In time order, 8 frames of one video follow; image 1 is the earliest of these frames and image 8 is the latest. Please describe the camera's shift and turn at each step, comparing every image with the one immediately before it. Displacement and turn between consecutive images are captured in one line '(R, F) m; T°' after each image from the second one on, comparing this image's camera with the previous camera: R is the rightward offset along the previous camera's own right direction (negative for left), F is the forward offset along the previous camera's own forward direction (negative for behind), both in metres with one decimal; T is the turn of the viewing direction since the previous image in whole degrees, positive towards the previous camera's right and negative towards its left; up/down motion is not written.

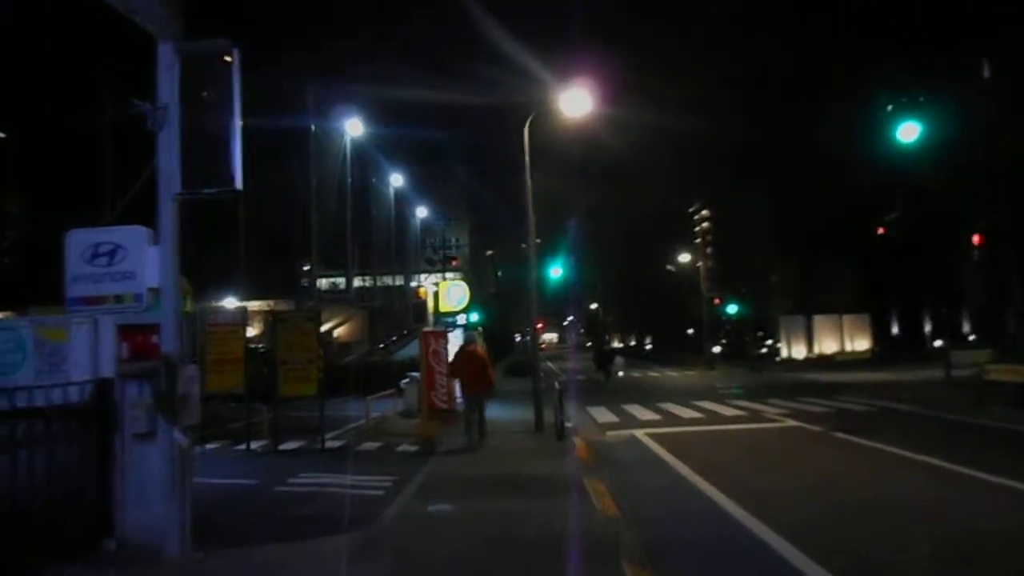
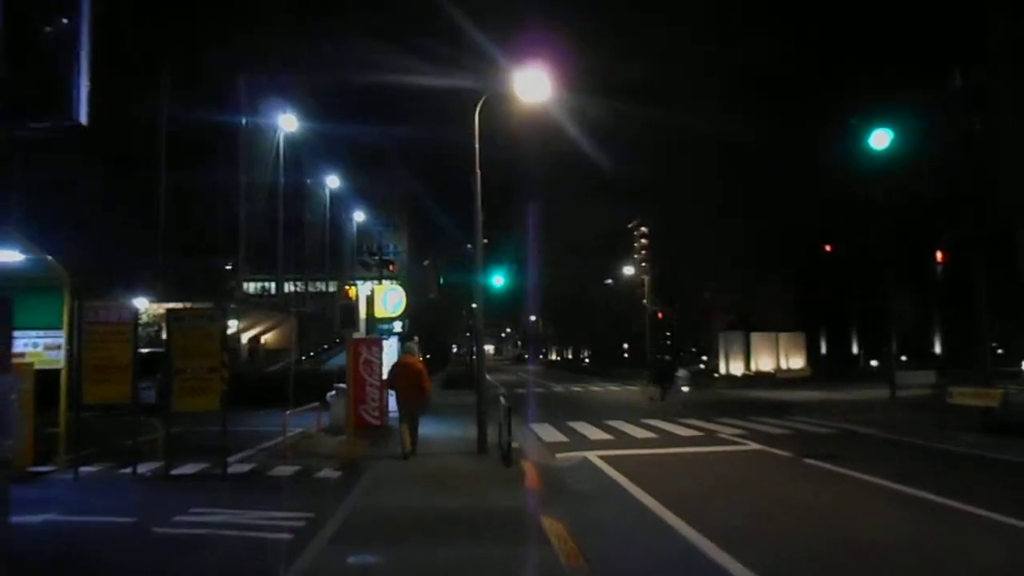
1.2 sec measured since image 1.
(-0.1, +2.3) m; +4°
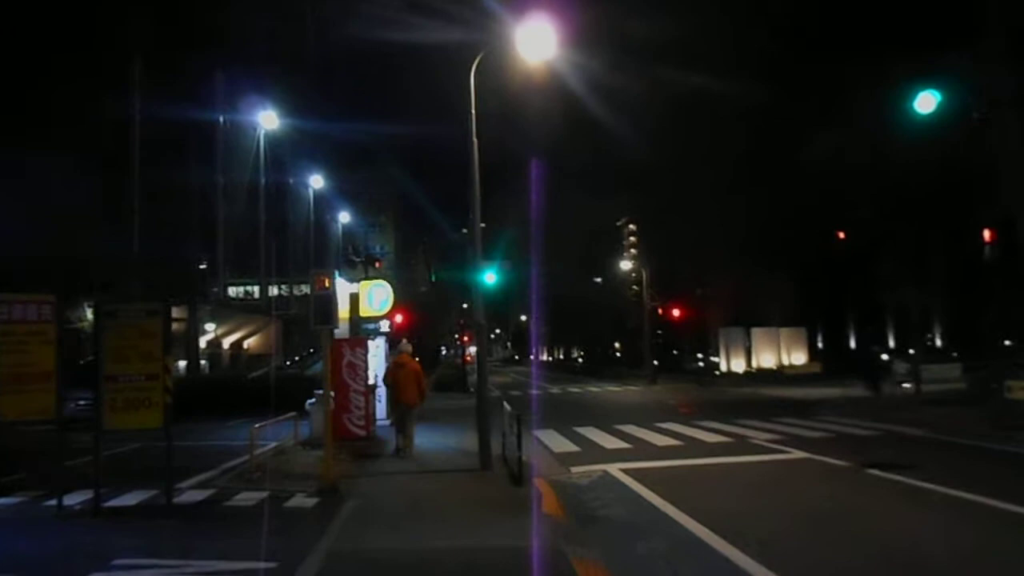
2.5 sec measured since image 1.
(-0.3, +2.7) m; +1°
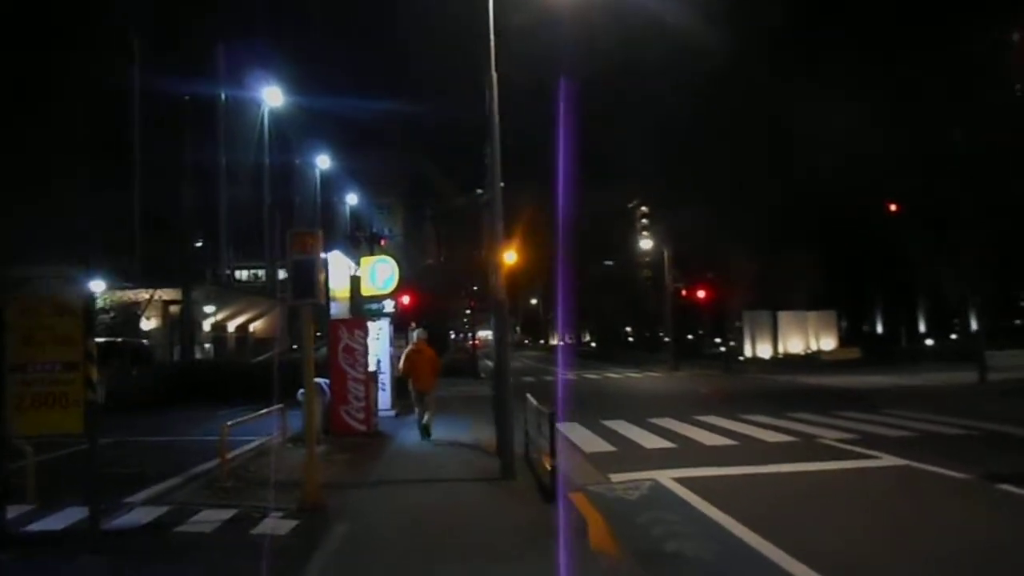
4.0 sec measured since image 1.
(-0.3, +2.9) m; -1°
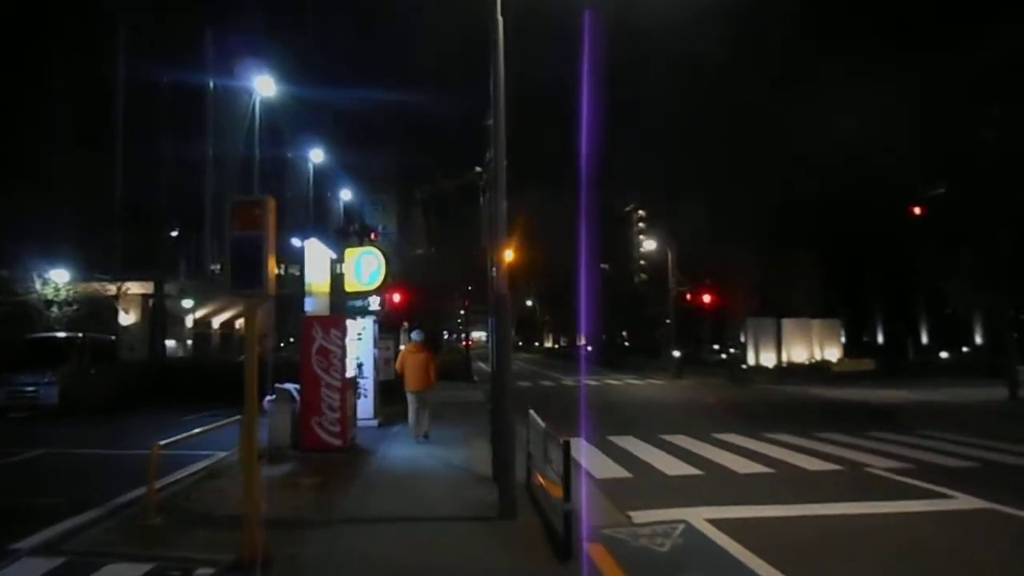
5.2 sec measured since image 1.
(-0.1, +2.5) m; 0°
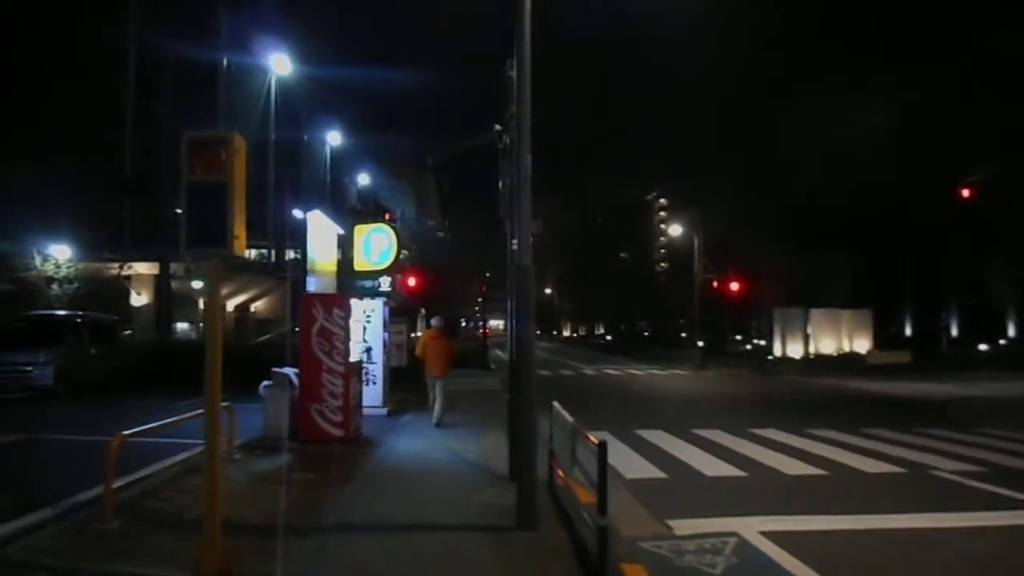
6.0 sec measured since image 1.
(0.0, +1.6) m; -1°
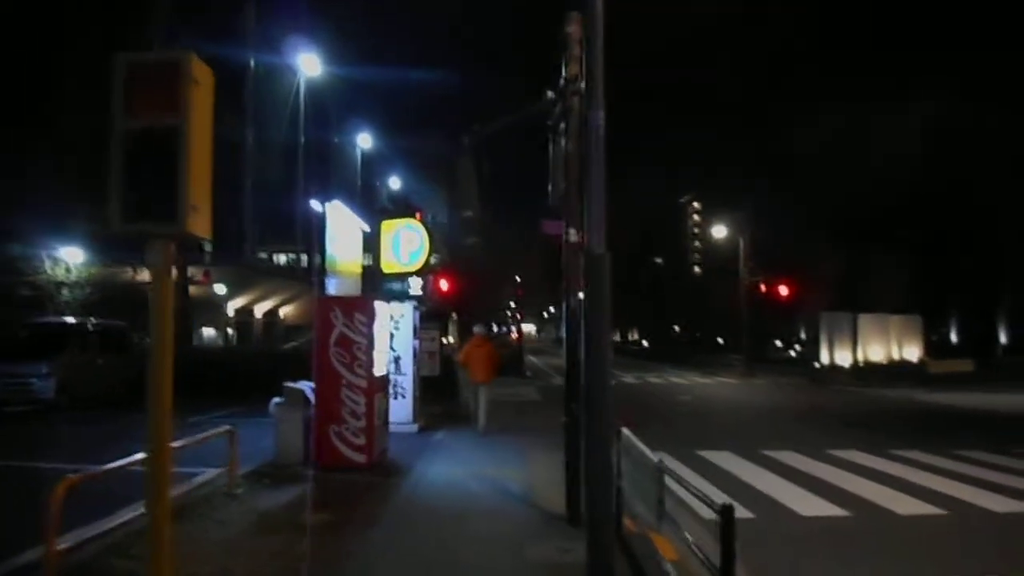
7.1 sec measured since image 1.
(-0.2, +2.2) m; -2°
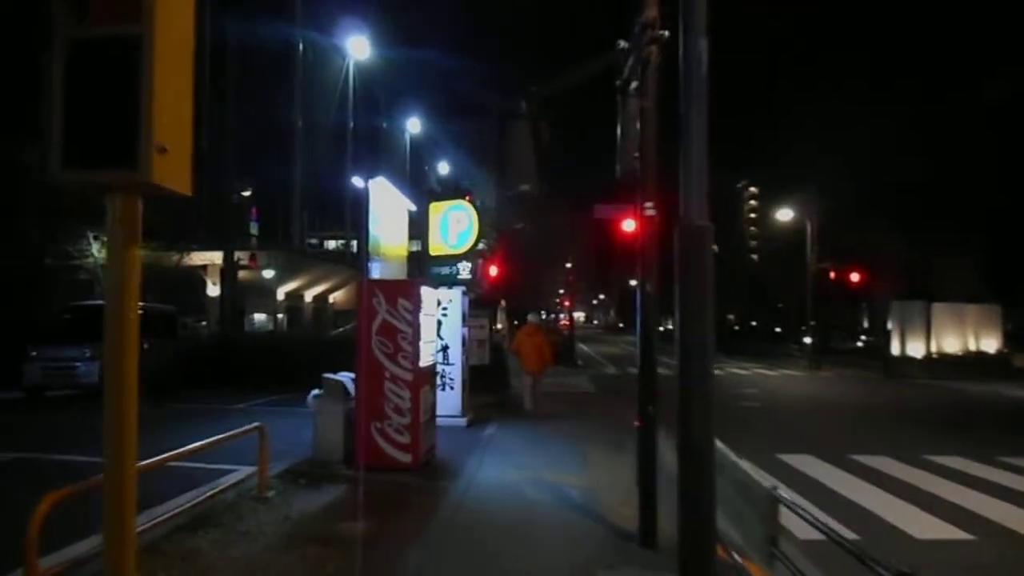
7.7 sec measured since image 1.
(-0.1, +1.4) m; -3°
